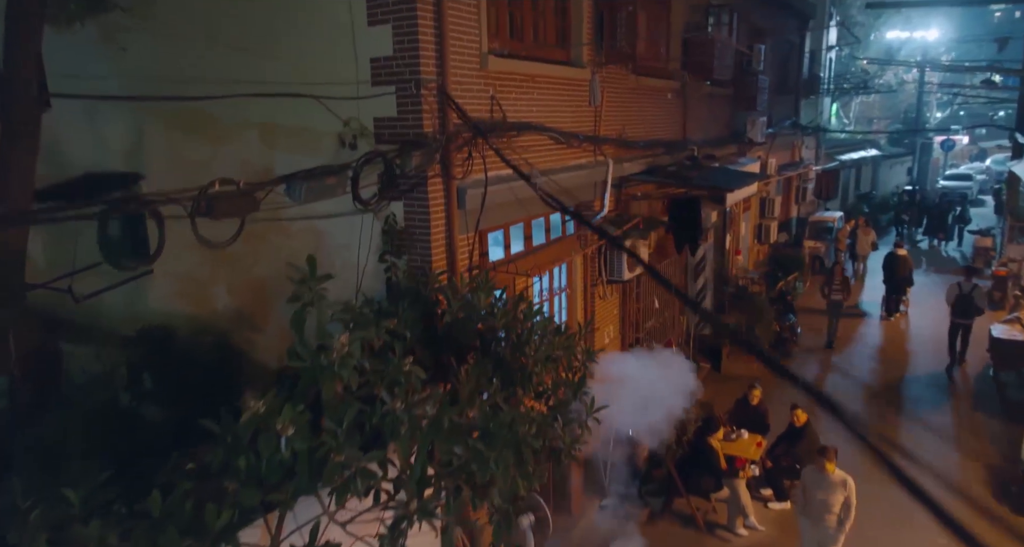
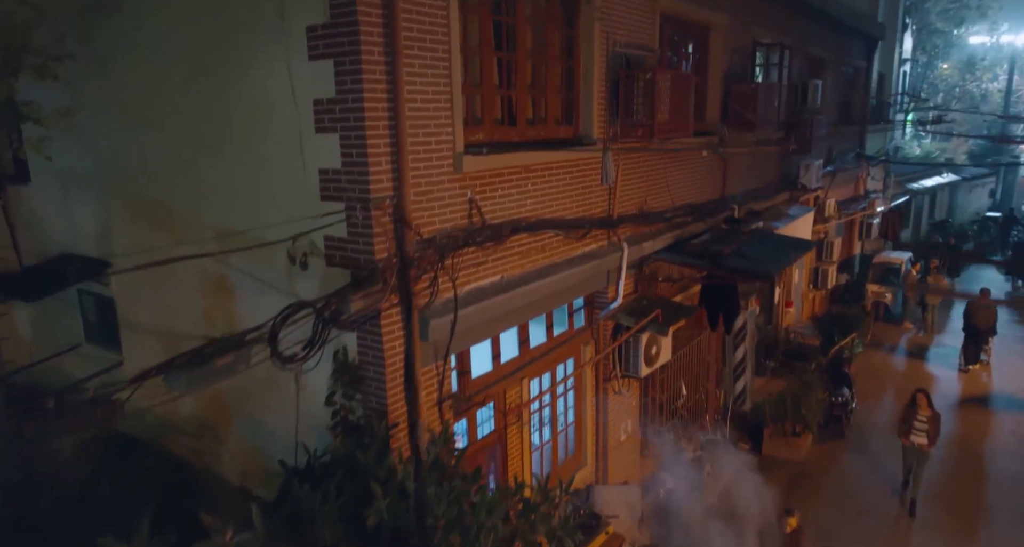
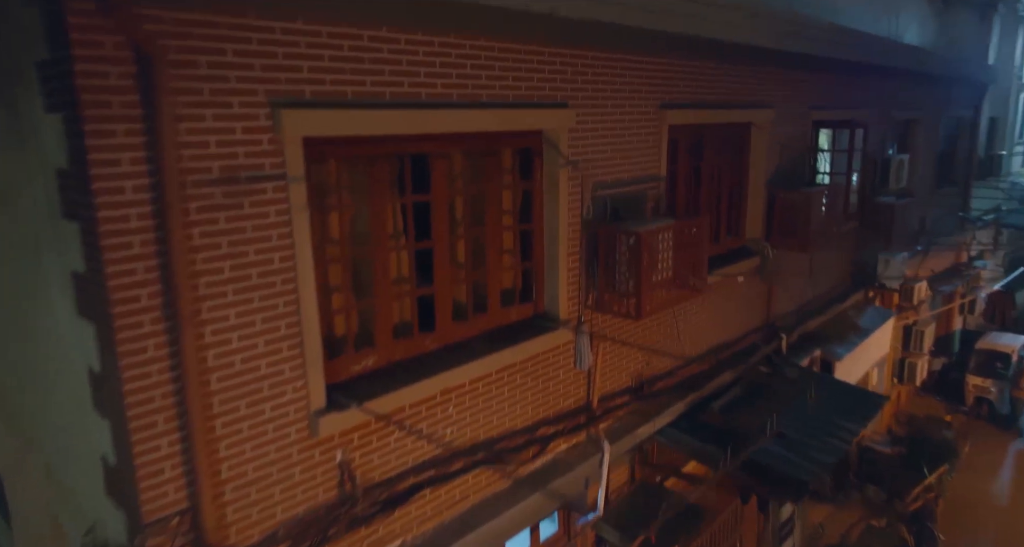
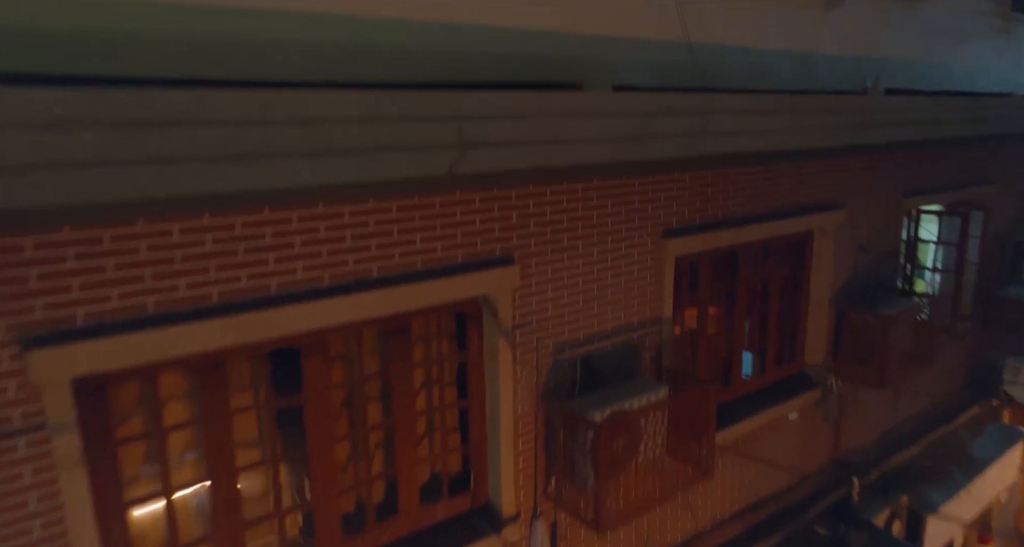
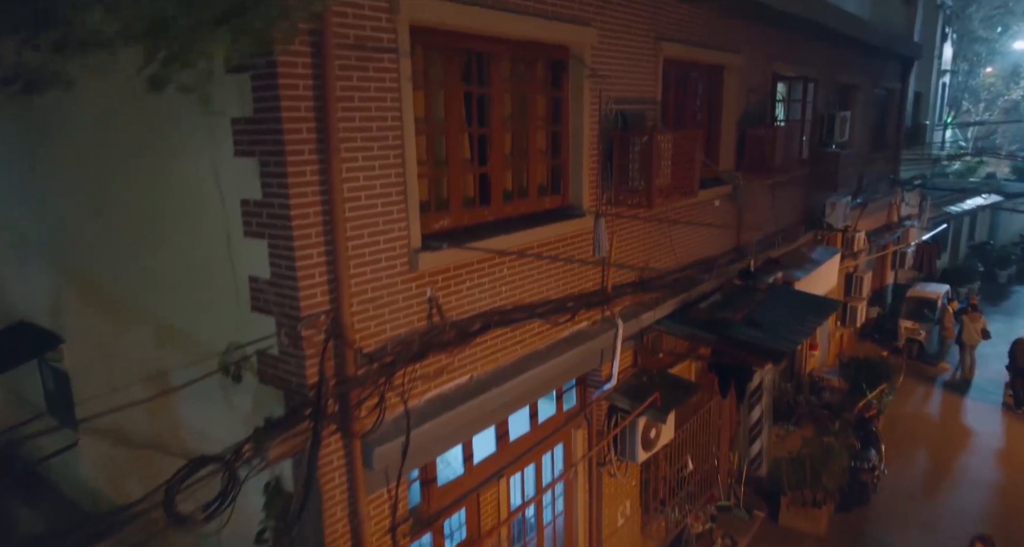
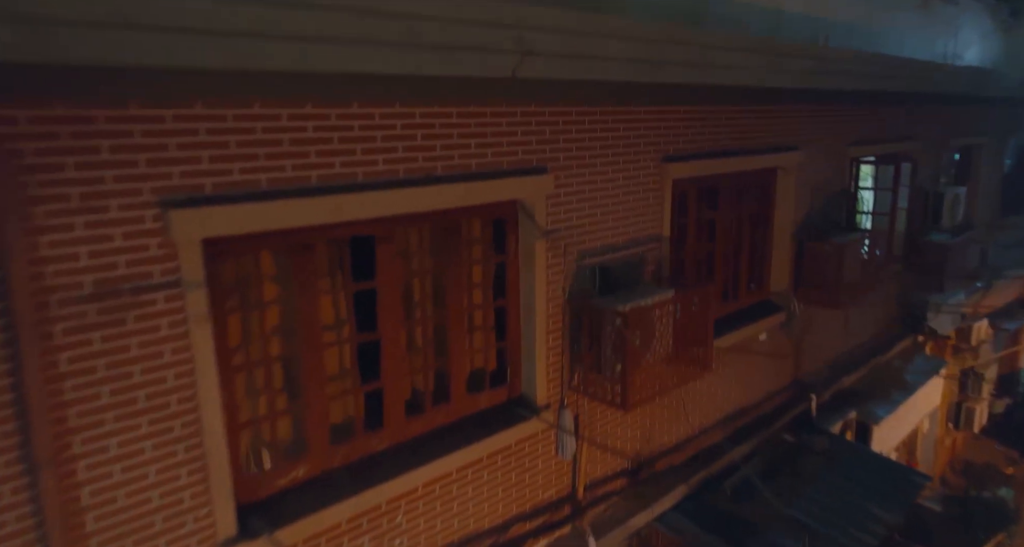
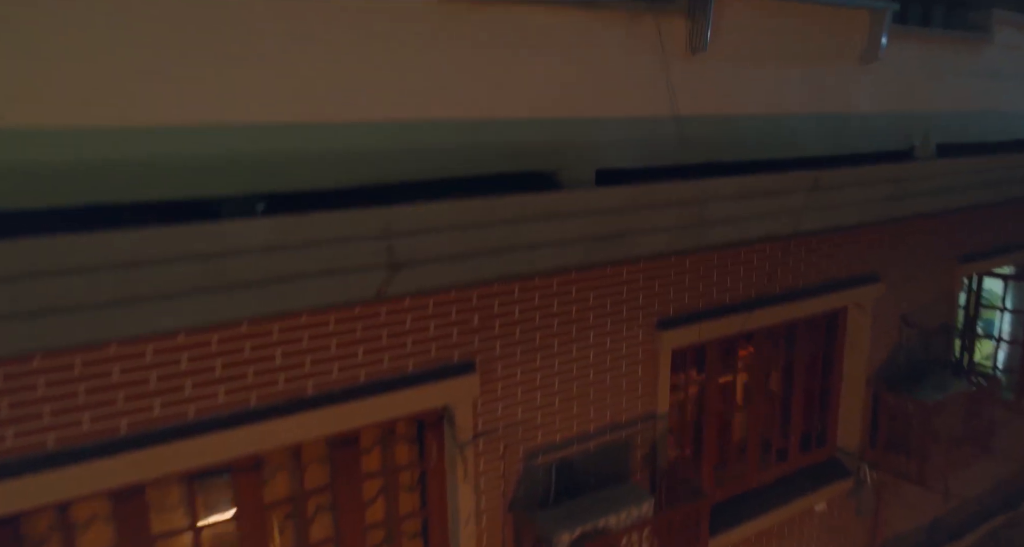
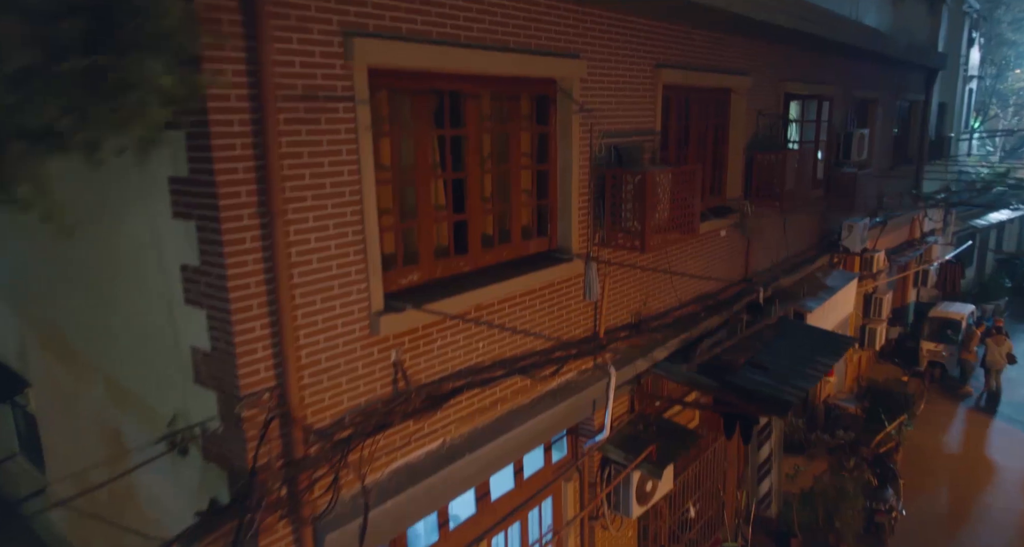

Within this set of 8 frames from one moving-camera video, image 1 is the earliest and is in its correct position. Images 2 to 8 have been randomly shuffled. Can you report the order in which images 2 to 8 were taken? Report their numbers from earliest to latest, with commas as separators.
2, 5, 8, 3, 6, 4, 7
